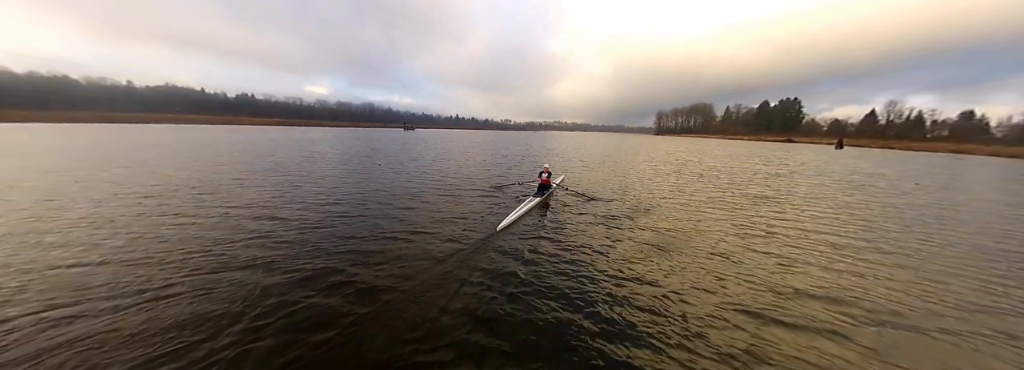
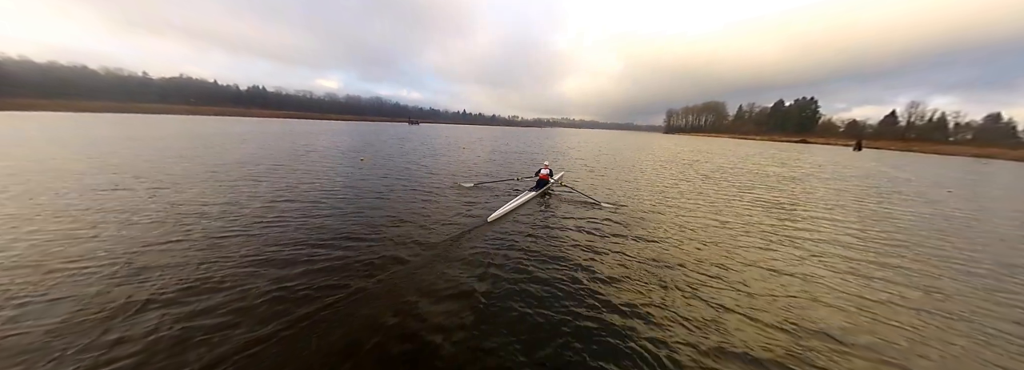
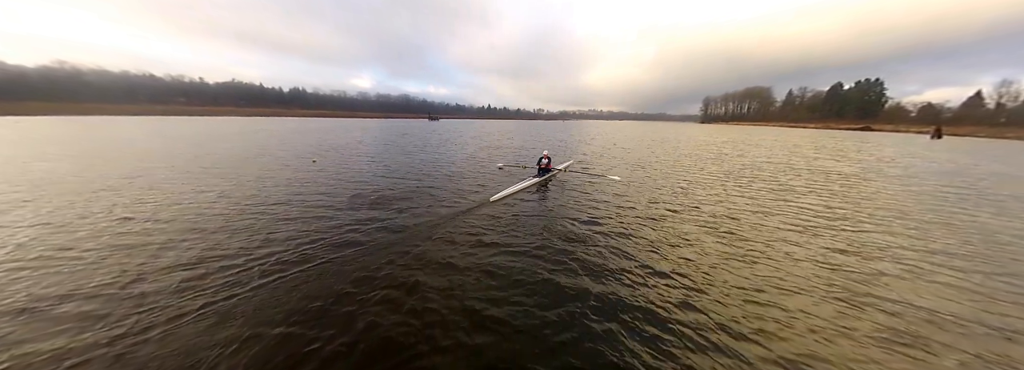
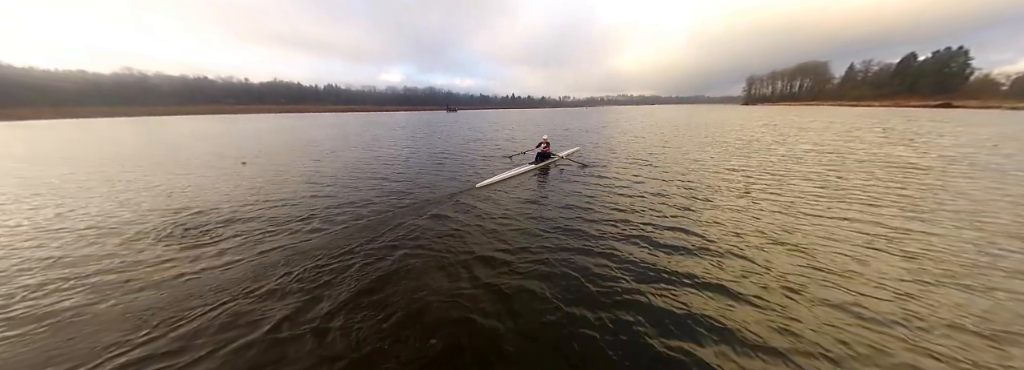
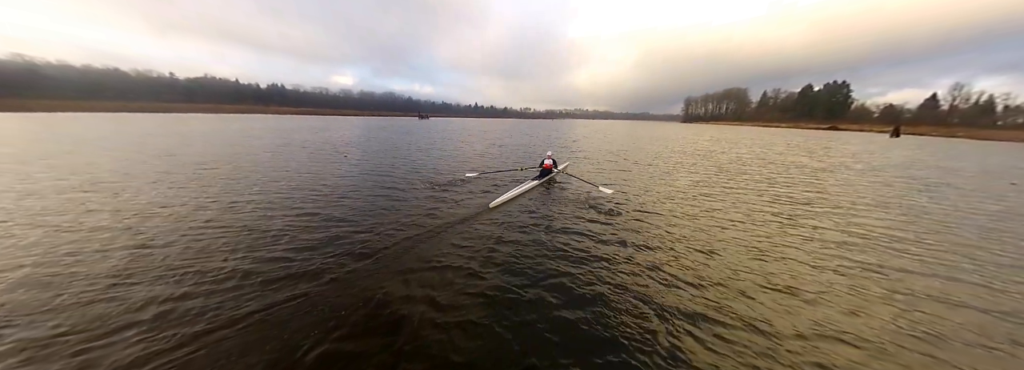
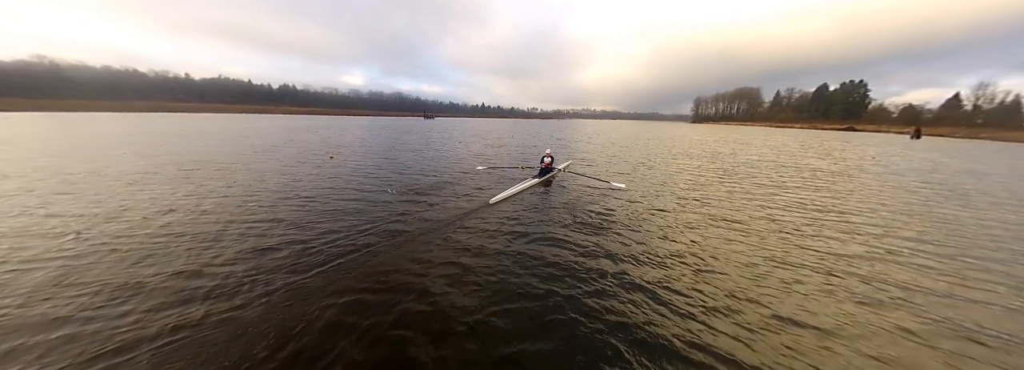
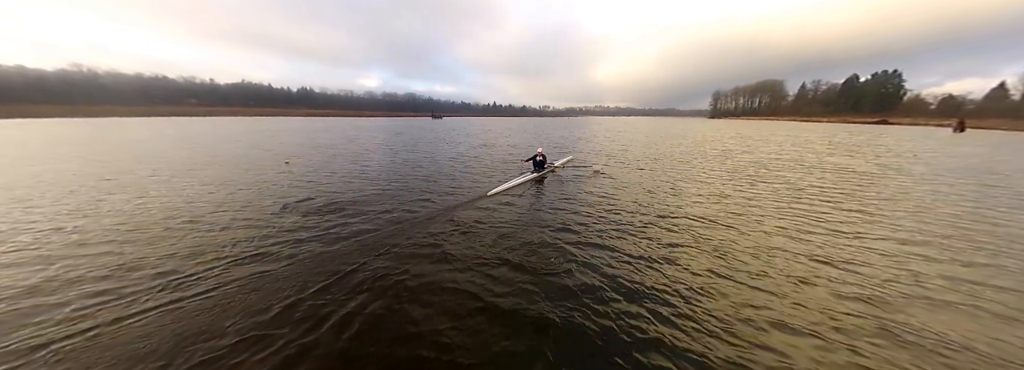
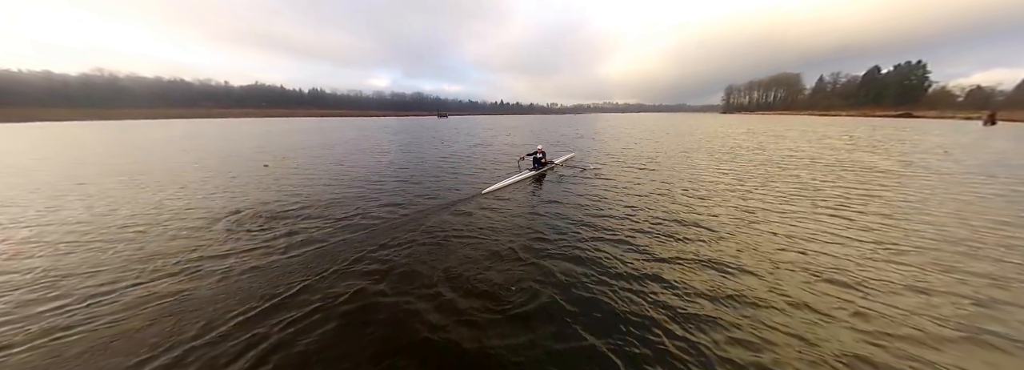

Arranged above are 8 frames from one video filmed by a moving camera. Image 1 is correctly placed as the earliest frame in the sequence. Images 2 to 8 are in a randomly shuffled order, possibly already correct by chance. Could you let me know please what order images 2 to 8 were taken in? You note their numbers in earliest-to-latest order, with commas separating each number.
2, 5, 6, 3, 7, 8, 4
